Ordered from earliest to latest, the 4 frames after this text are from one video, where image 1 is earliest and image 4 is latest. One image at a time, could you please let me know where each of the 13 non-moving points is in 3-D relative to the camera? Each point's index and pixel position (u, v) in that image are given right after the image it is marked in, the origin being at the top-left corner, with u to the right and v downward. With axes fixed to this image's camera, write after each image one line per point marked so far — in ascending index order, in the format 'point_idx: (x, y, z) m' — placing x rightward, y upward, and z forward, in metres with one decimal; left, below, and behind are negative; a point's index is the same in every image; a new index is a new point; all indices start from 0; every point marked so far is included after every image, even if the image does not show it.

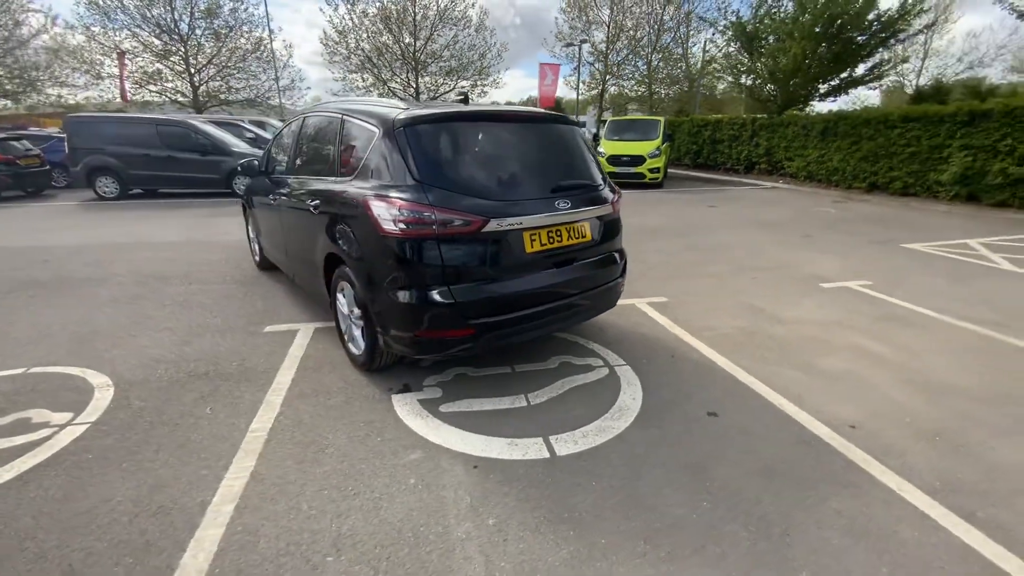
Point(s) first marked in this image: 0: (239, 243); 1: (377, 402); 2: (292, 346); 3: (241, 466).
0: (-4.8, +0.8, +7.8) m
1: (-1.0, -0.8, +3.3) m
2: (-2.0, -0.5, +4.1) m
3: (-1.6, -1.1, +2.6) m
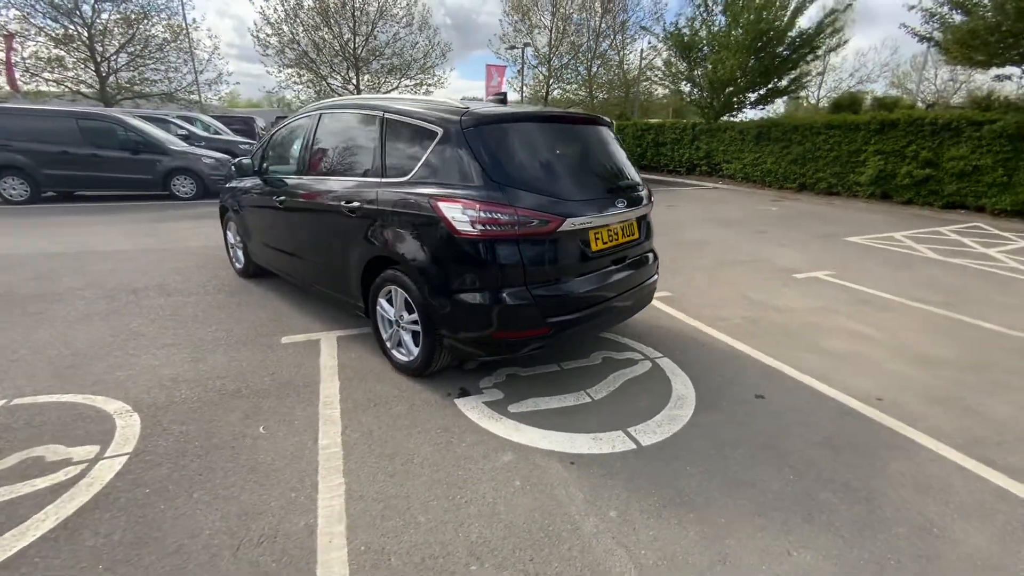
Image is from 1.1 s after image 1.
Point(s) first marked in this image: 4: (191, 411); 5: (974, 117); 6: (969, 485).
0: (-5.0, +0.6, +7.1) m
1: (-0.5, -0.9, +3.2) m
2: (-1.7, -0.6, +3.9) m
3: (-1.0, -1.1, +2.5) m
4: (-2.2, -0.9, +3.1) m
5: (+11.8, +4.4, +11.2) m
6: (+2.7, -1.2, +2.6) m
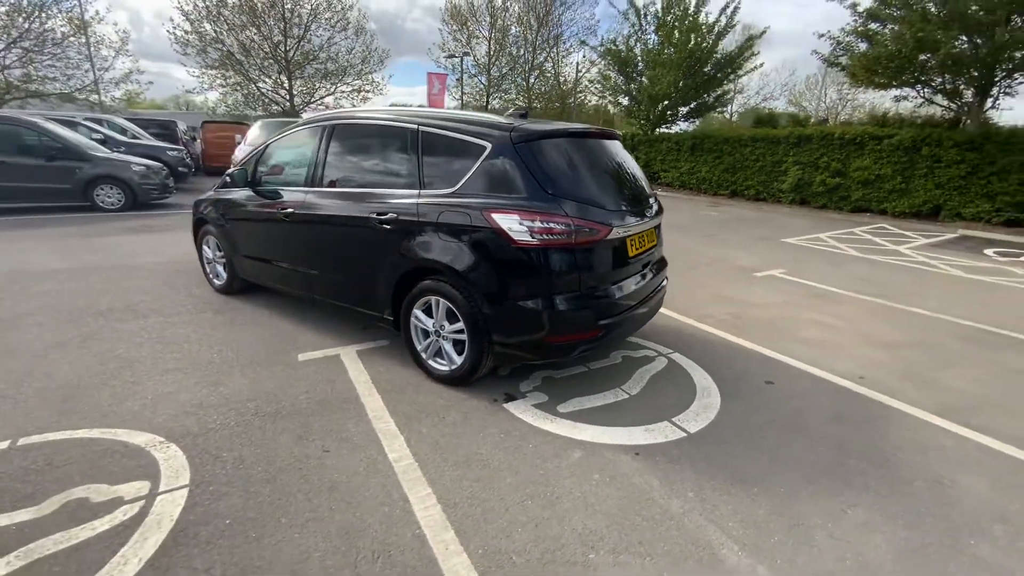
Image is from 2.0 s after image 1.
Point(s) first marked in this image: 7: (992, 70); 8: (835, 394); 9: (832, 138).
0: (-5.1, +0.3, +6.5) m
1: (-0.1, -0.9, +3.3) m
2: (-1.4, -0.7, +3.8) m
3: (-0.5, -1.2, +2.5) m
4: (-1.8, -1.0, +2.9) m
5: (+10.7, +4.6, +13.0) m
6: (+3.1, -1.1, +3.1) m
7: (+12.0, +5.5, +11.0) m
8: (+2.7, -0.9, +3.7) m
9: (+10.1, +4.7, +13.9) m
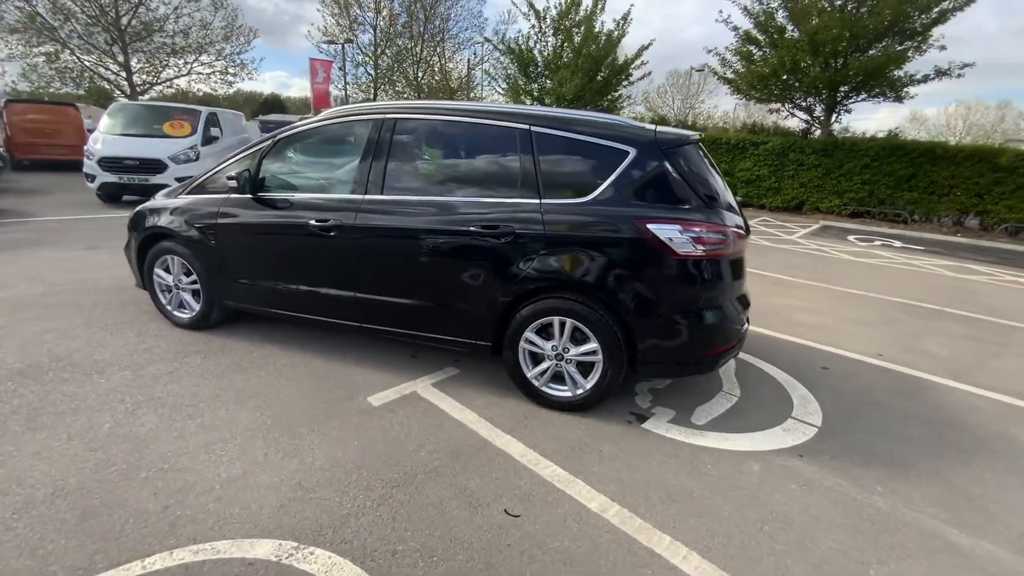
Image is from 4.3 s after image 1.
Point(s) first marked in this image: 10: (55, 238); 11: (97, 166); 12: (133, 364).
0: (-4.9, -0.1, +4.8) m
1: (+0.9, -1.0, +3.1) m
2: (-0.5, -0.9, +3.2) m
3: (+0.8, -1.3, +2.2) m
4: (-0.6, -1.2, +2.3) m
5: (+8.3, +5.2, +15.3) m
6: (+4.1, -1.0, +3.8) m
7: (+10.1, +6.1, +13.7) m
8: (+3.5, -0.8, +4.2) m
9: (+7.5, +5.3, +16.0) m
10: (-7.5, +0.8, +7.2) m
11: (-9.9, +2.9, +10.6) m
12: (-3.1, -0.6, +3.6) m
